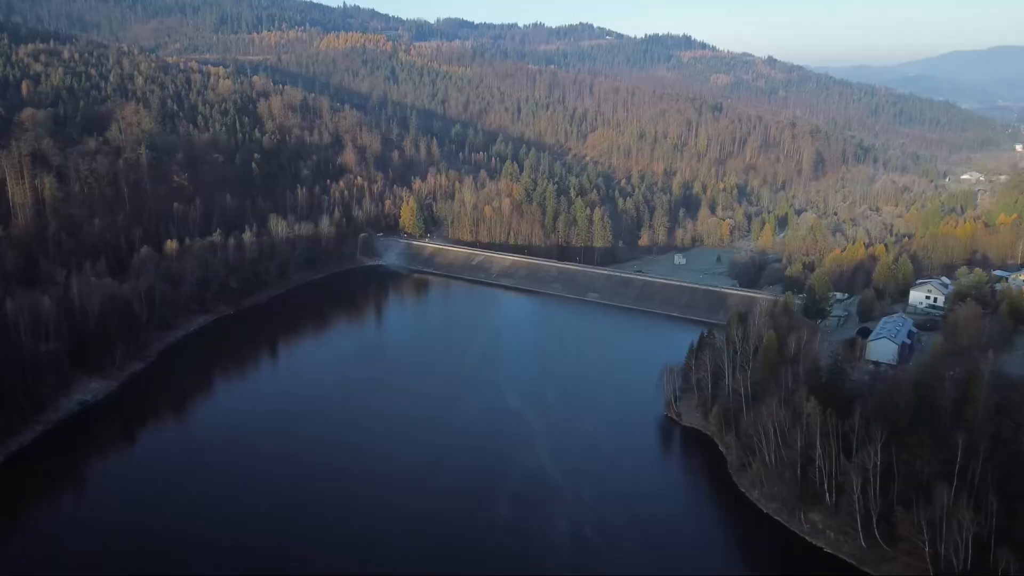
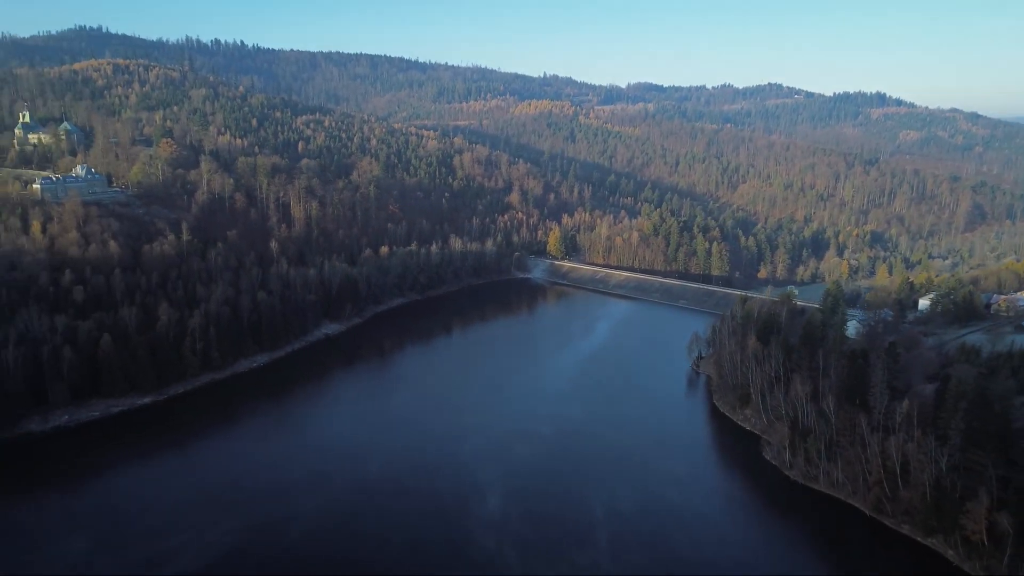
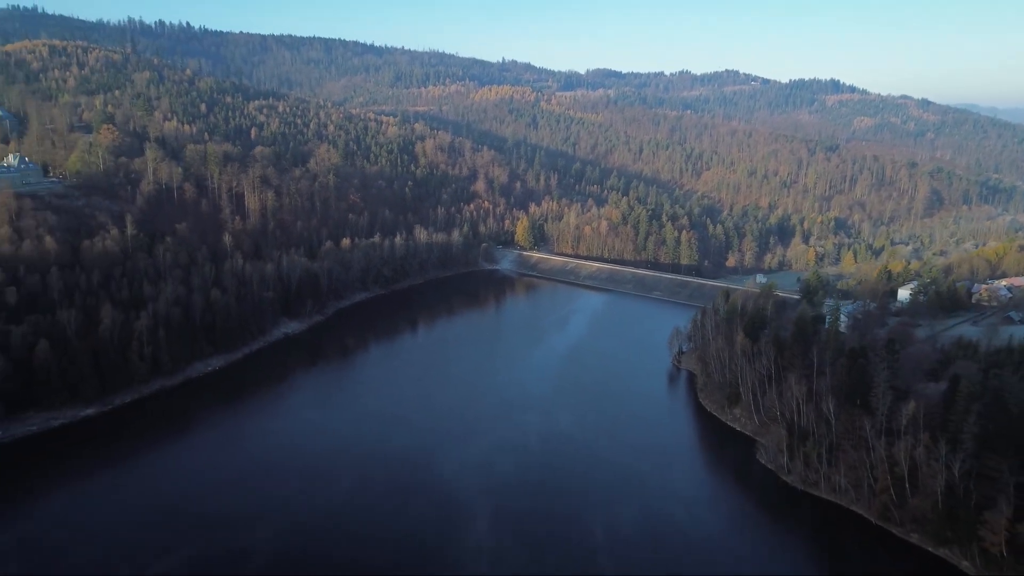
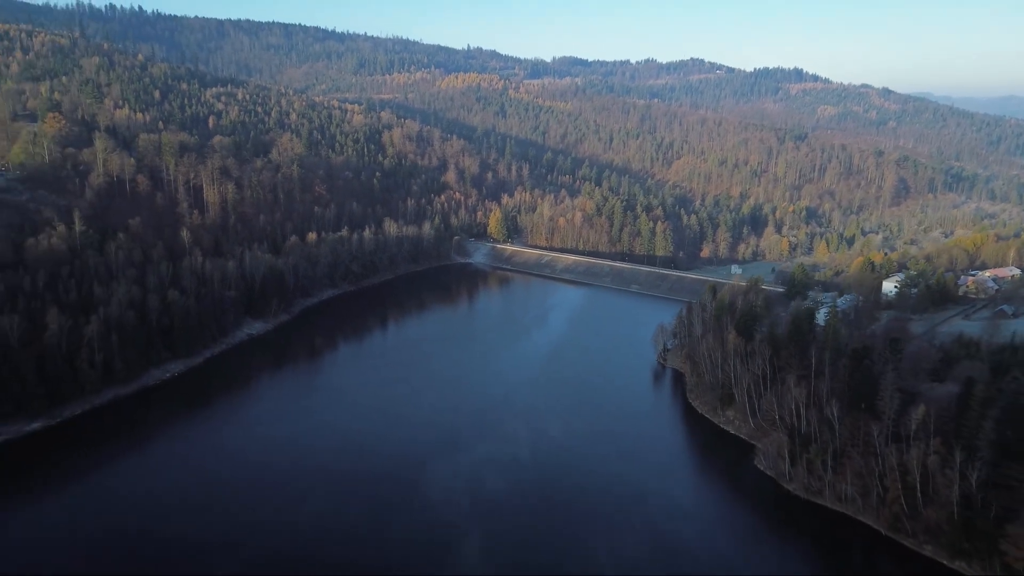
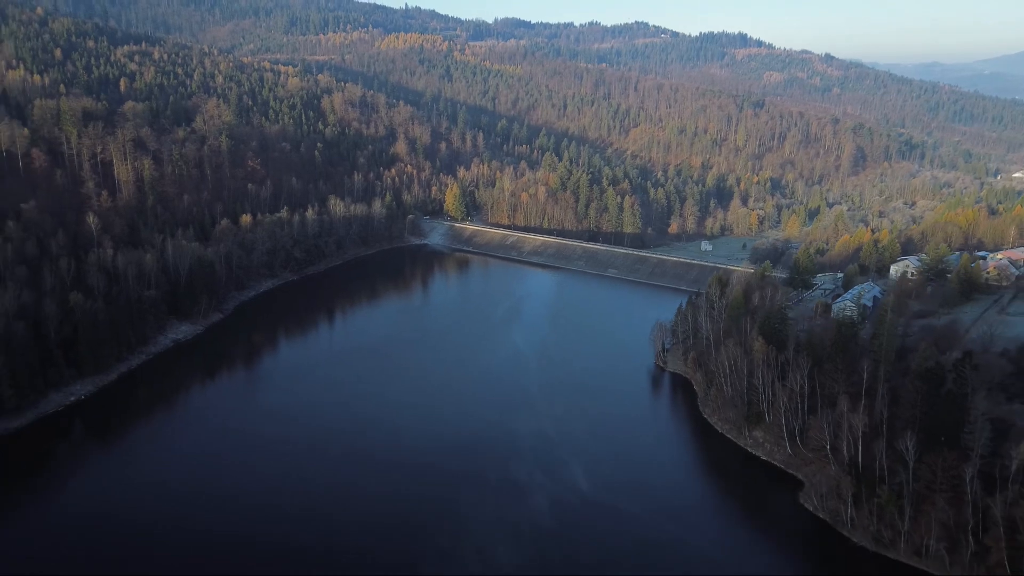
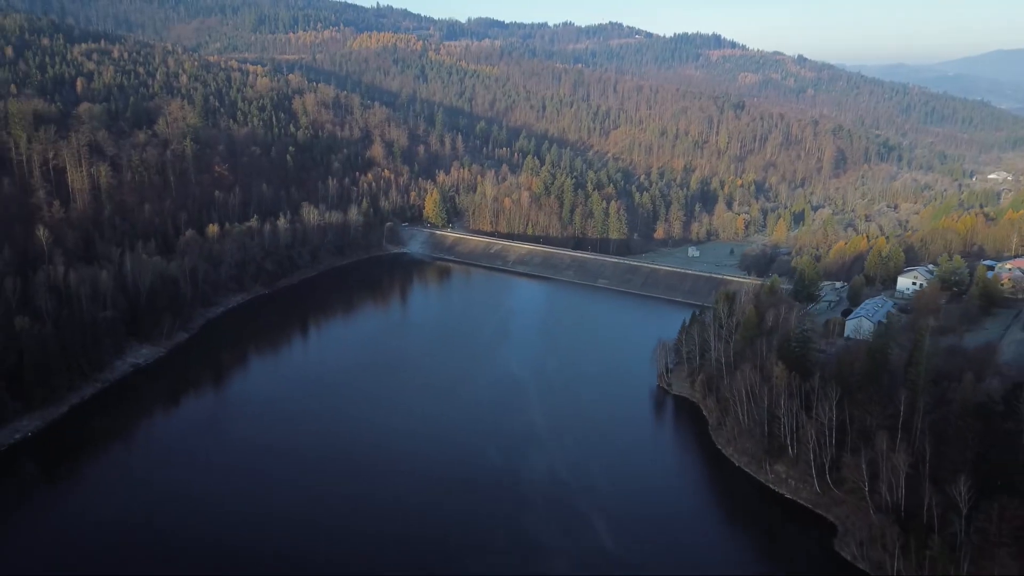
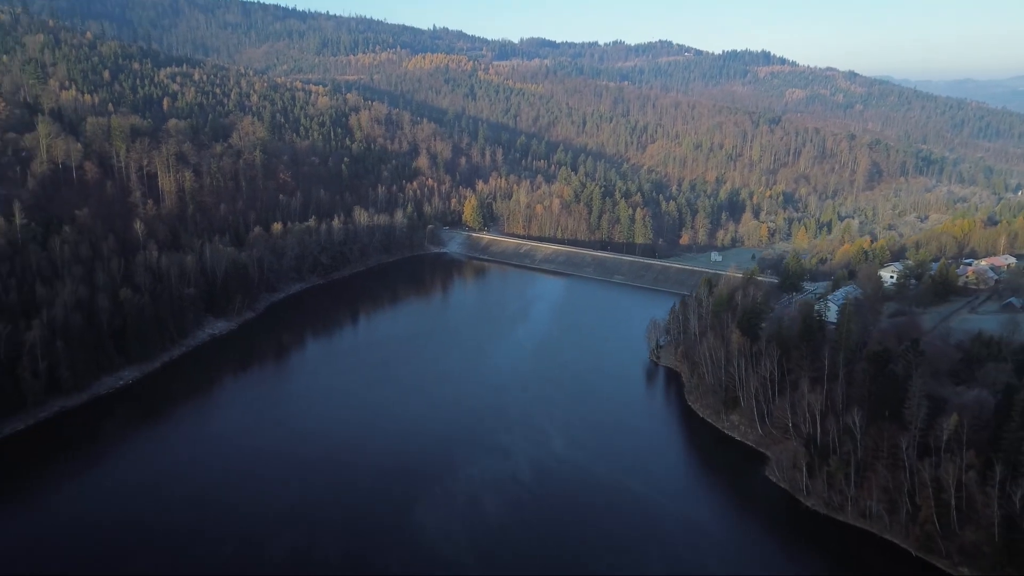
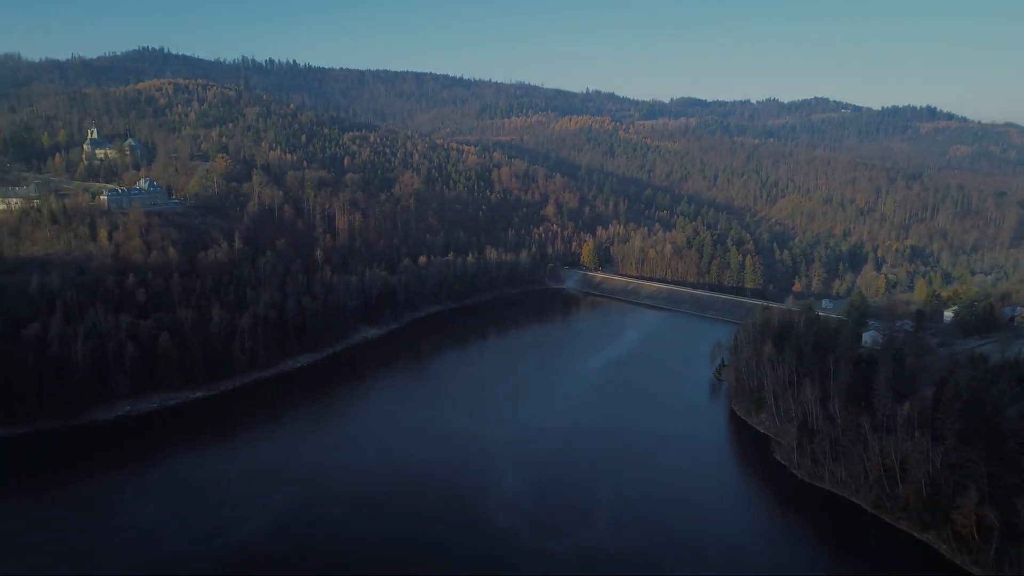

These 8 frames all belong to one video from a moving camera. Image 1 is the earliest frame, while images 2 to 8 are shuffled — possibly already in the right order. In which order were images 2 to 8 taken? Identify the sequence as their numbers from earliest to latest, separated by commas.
6, 5, 7, 4, 3, 2, 8
